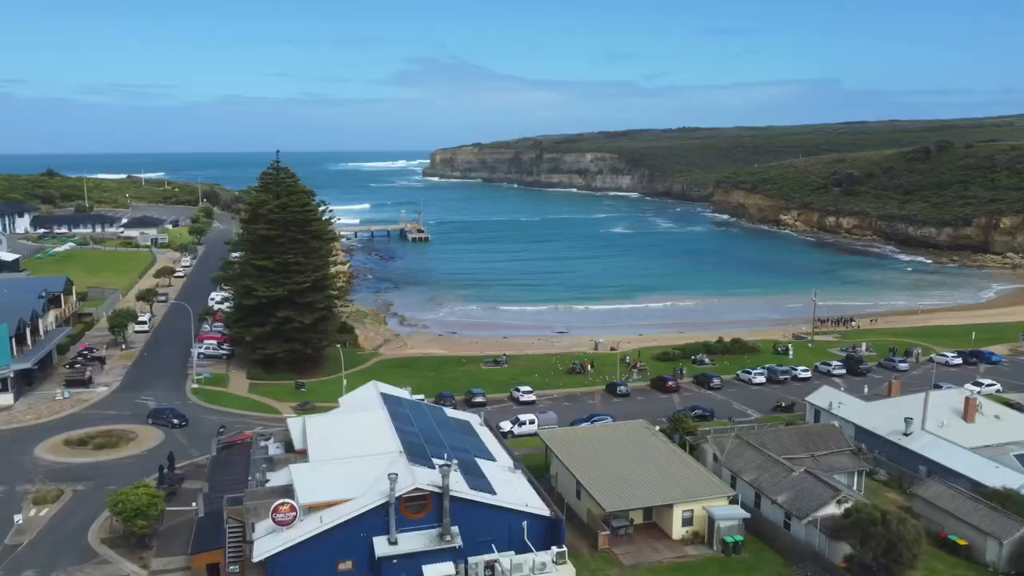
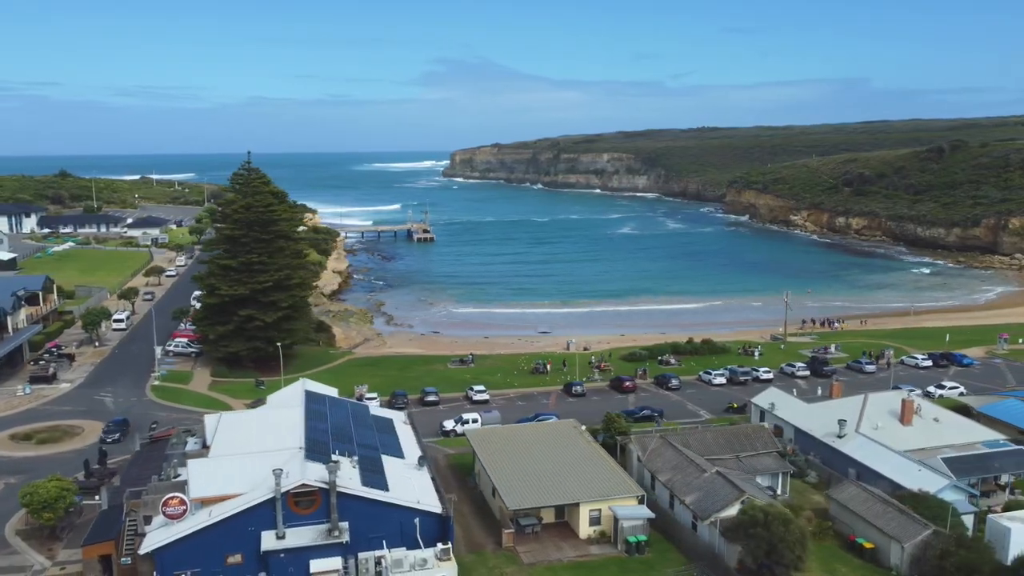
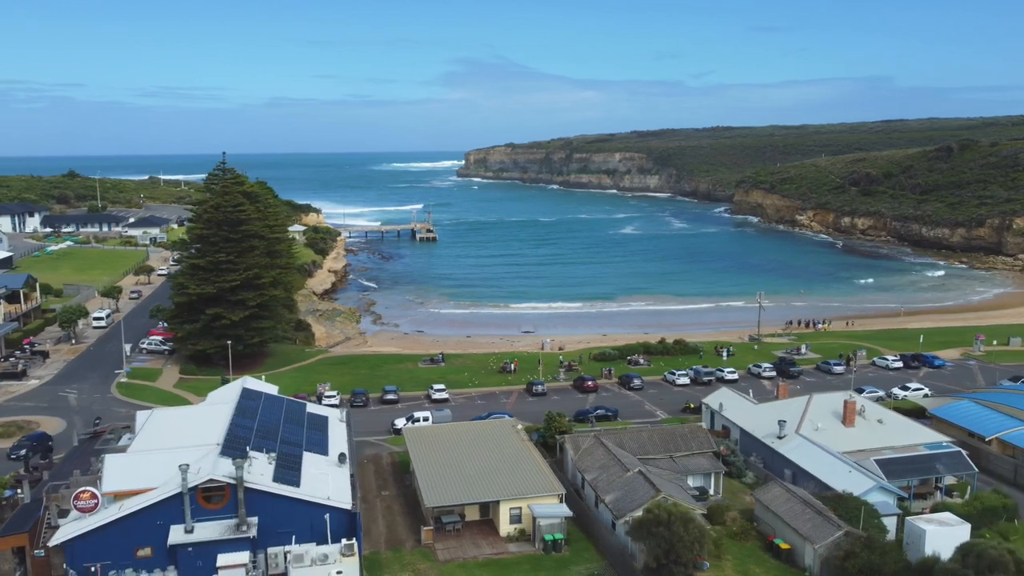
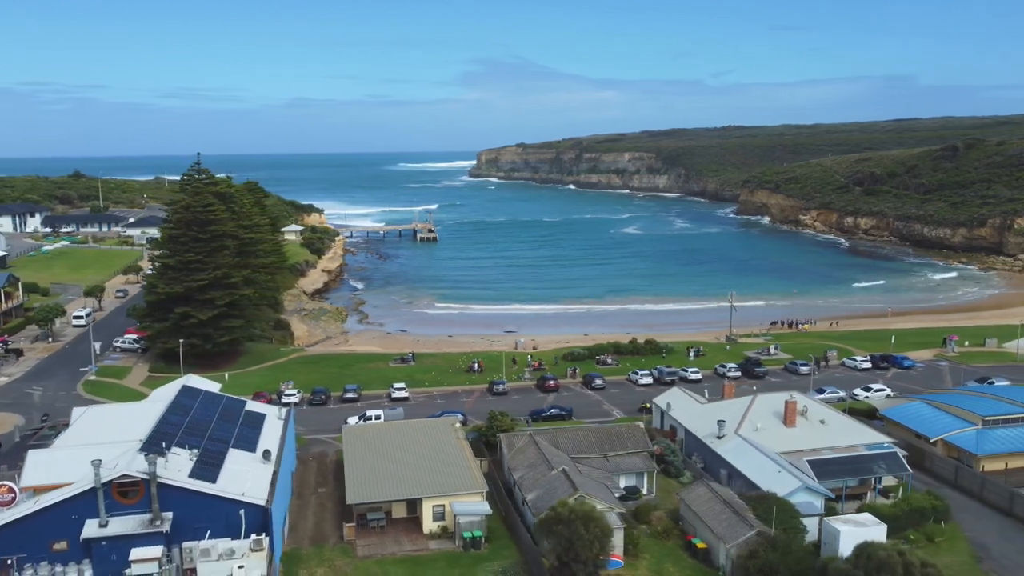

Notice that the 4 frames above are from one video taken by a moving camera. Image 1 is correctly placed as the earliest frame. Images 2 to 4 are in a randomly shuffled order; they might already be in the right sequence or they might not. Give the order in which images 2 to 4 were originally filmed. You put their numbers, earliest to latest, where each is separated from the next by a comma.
2, 3, 4
